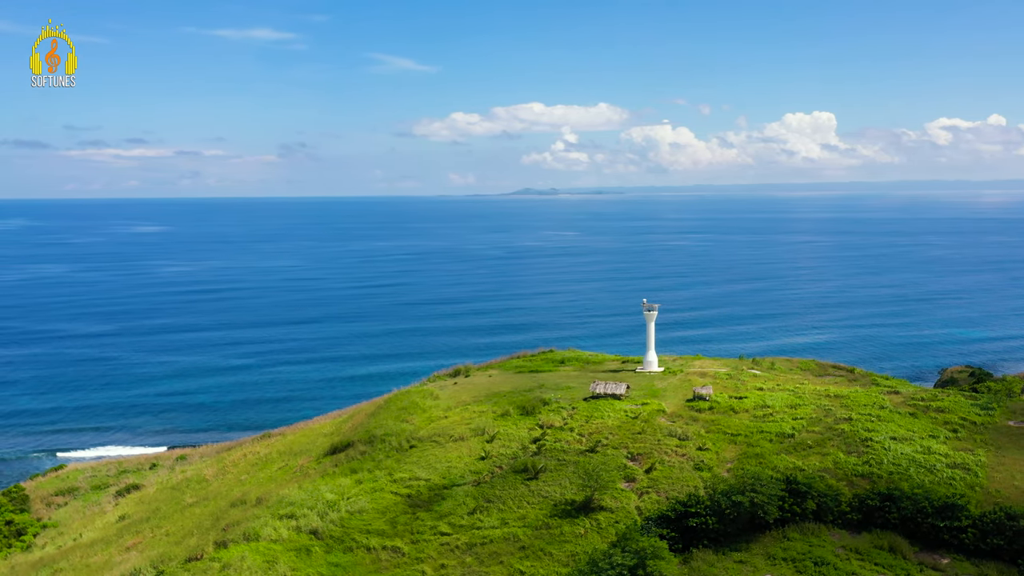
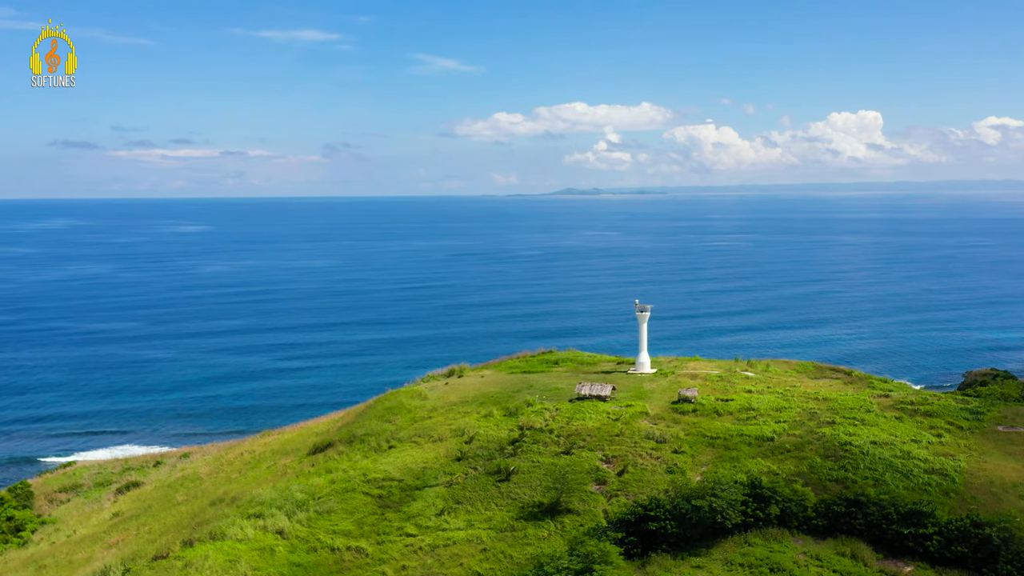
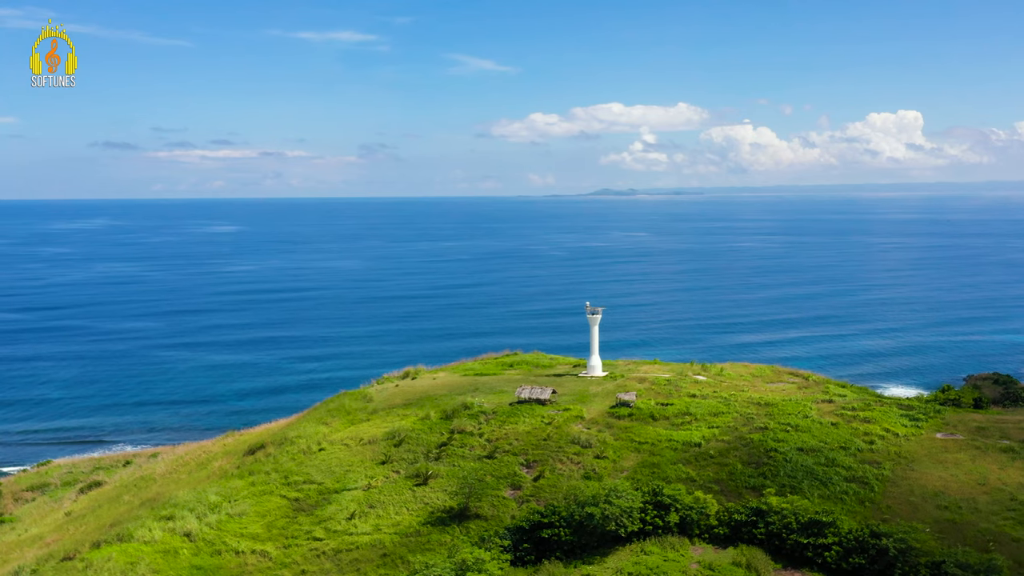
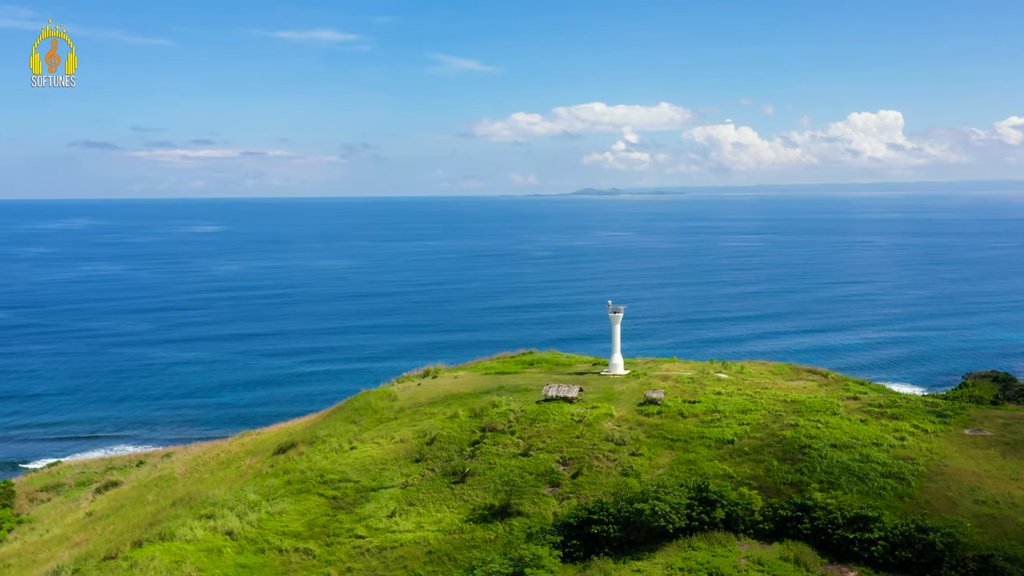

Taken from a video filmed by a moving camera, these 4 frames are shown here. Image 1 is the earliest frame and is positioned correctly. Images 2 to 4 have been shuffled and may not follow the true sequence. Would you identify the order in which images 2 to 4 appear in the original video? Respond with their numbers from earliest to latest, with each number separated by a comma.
2, 4, 3
